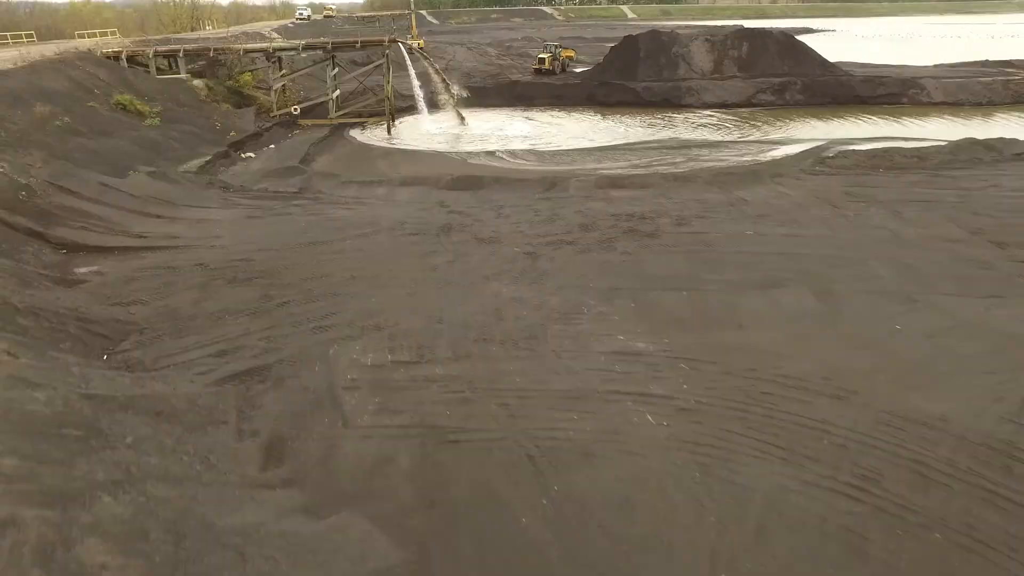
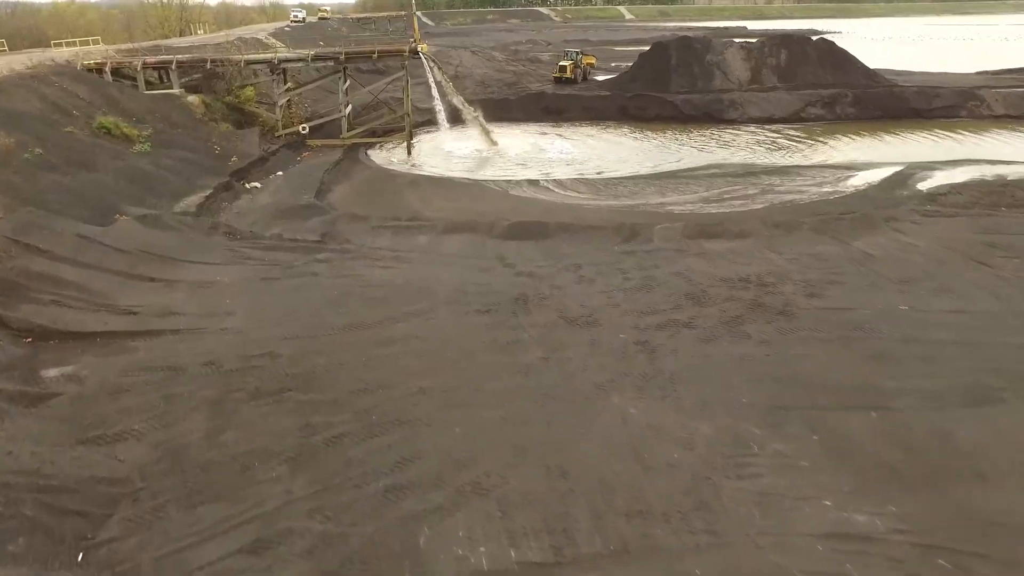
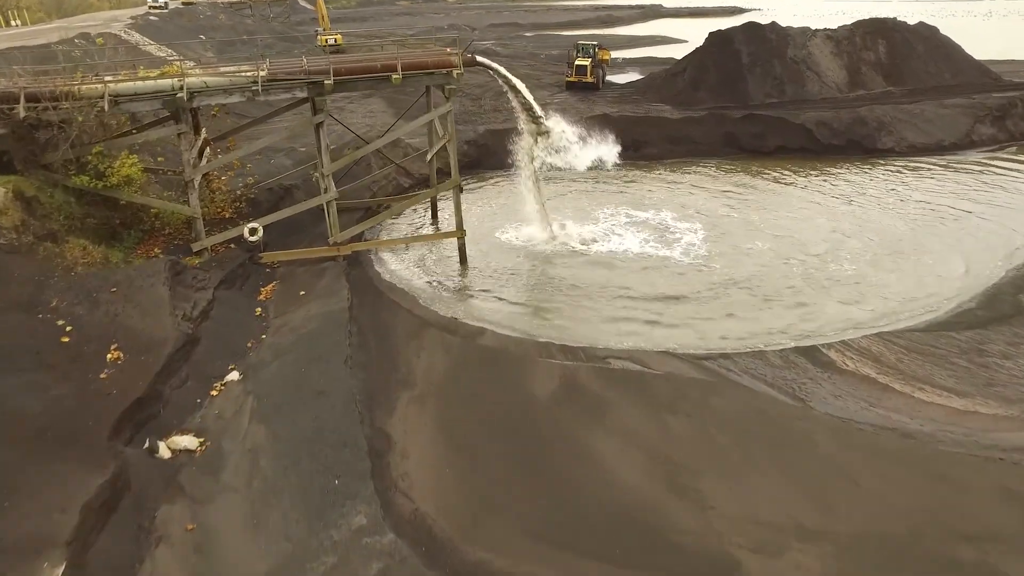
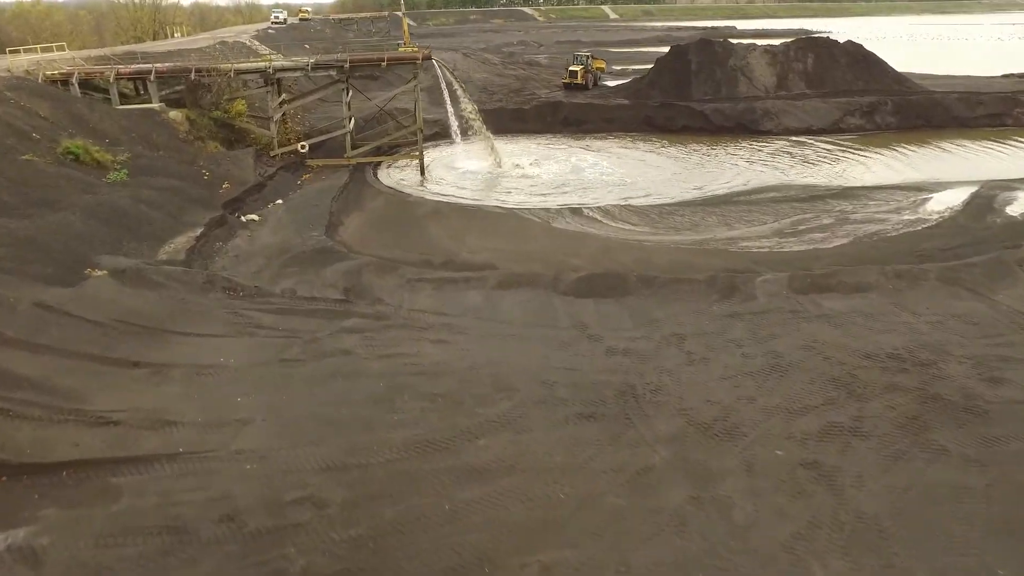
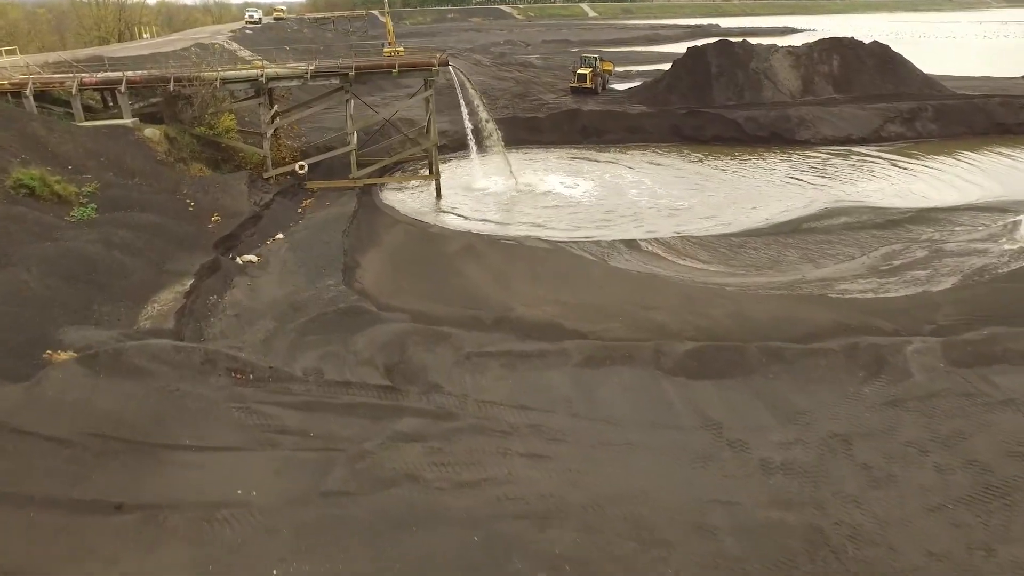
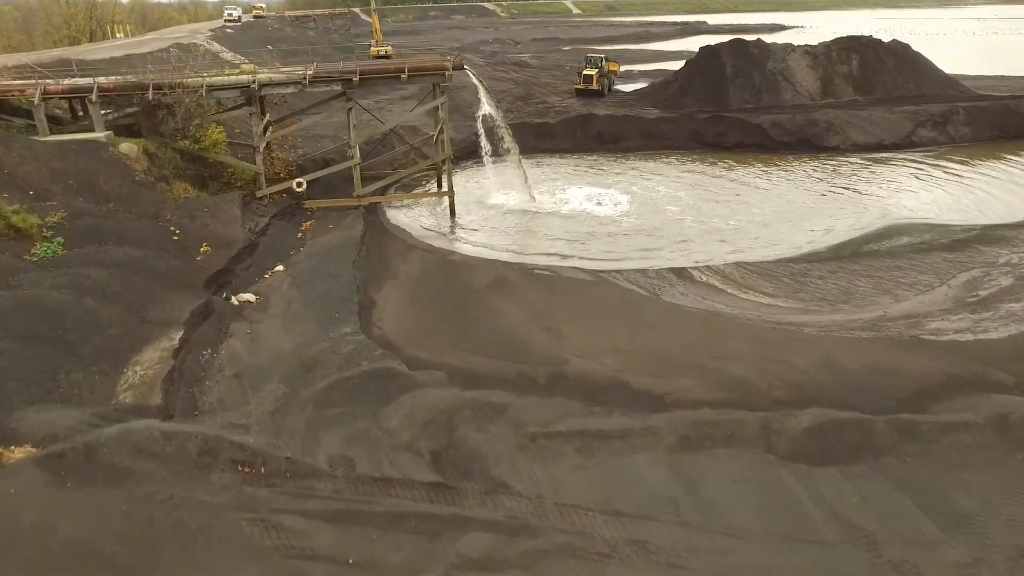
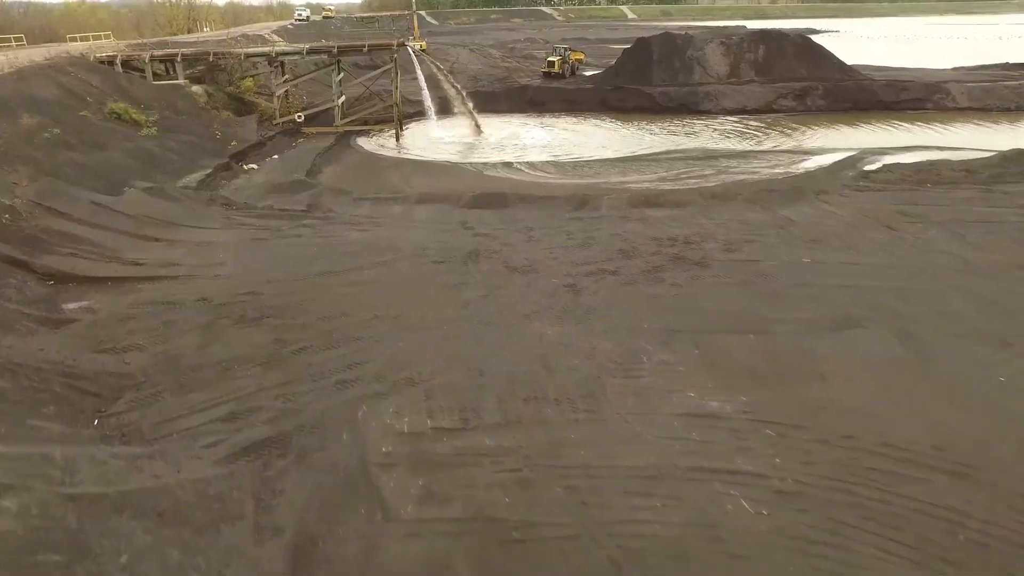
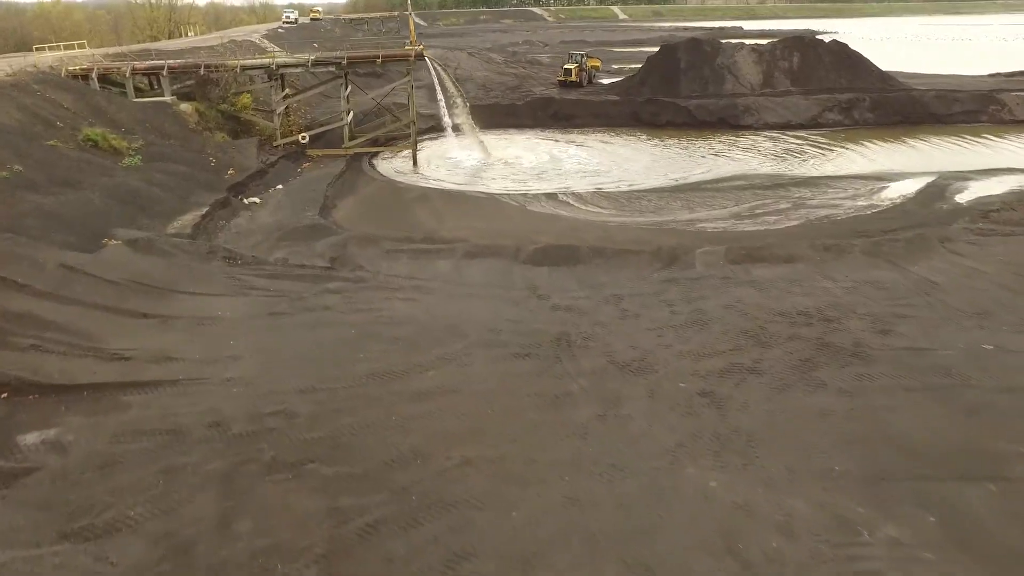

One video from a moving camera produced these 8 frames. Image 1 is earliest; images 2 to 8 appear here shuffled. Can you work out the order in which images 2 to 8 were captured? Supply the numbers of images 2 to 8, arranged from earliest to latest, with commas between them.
7, 2, 8, 4, 5, 6, 3
